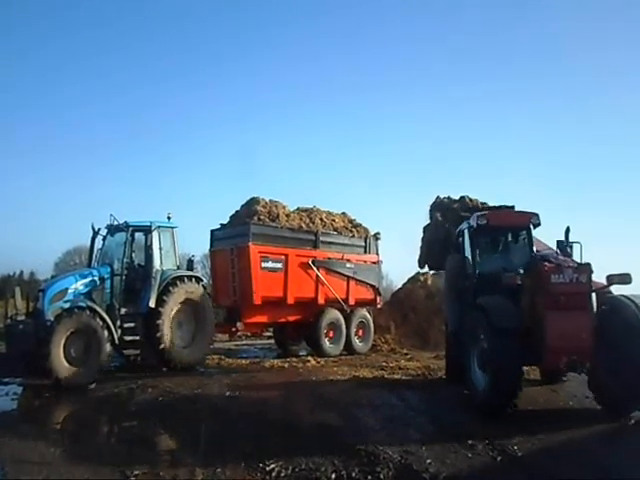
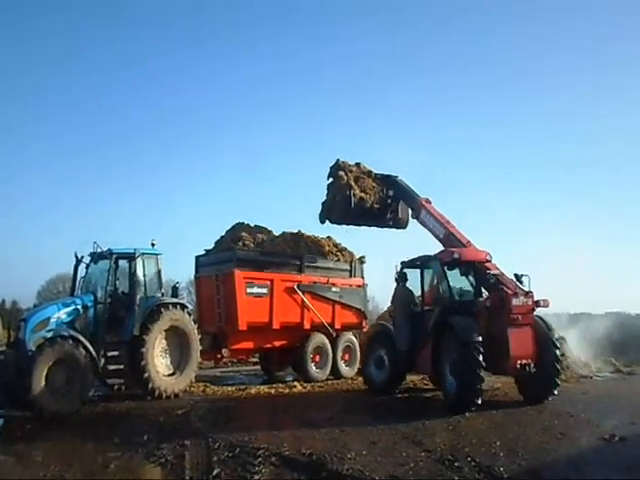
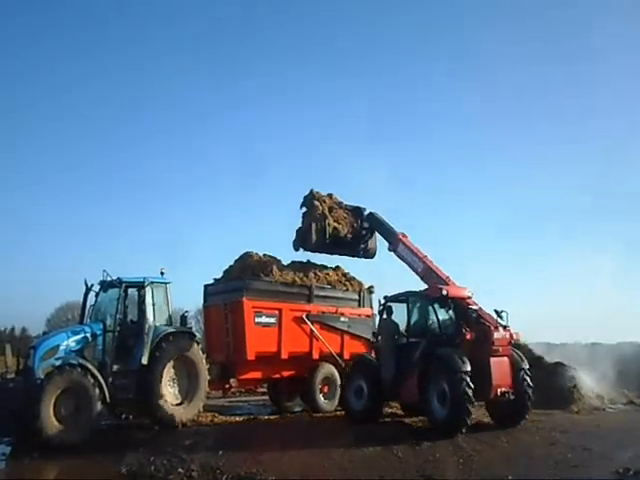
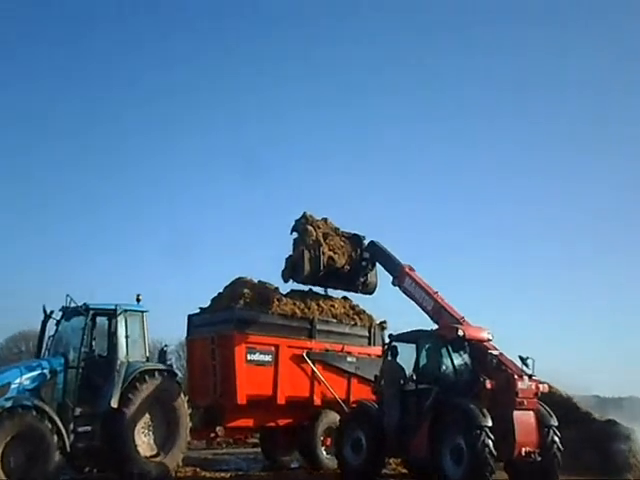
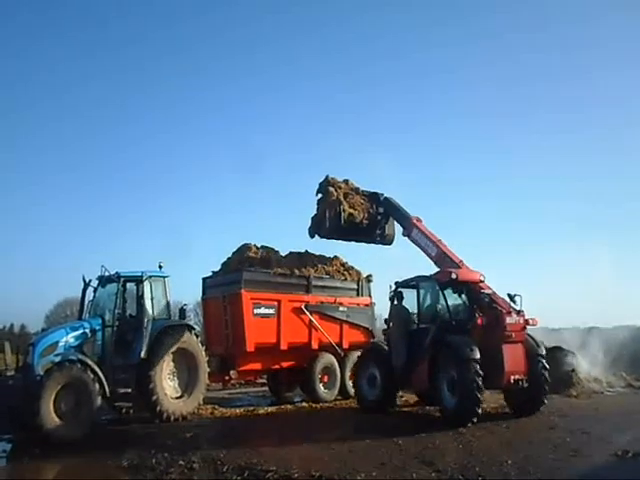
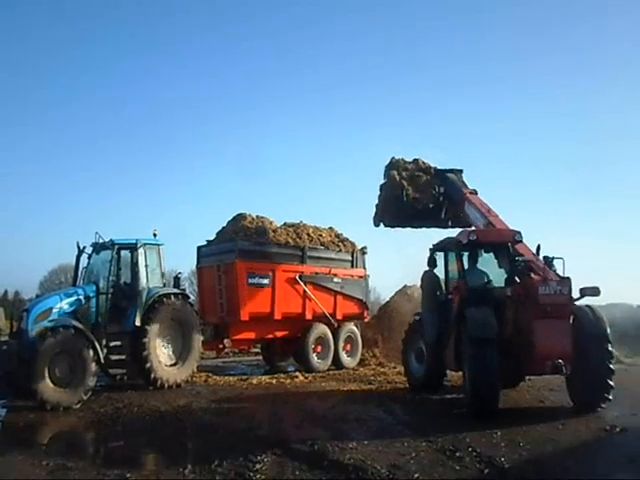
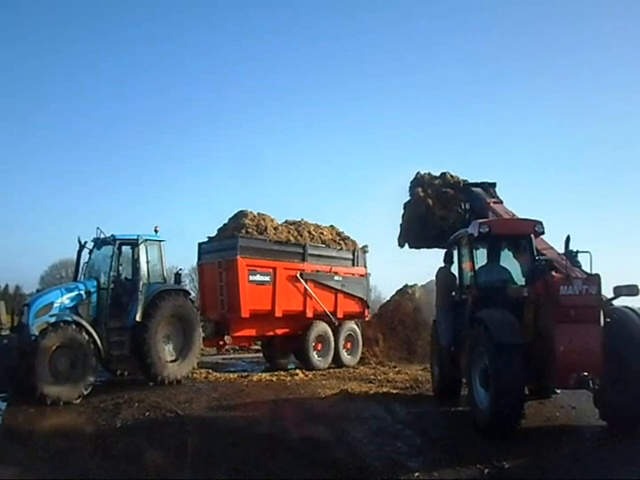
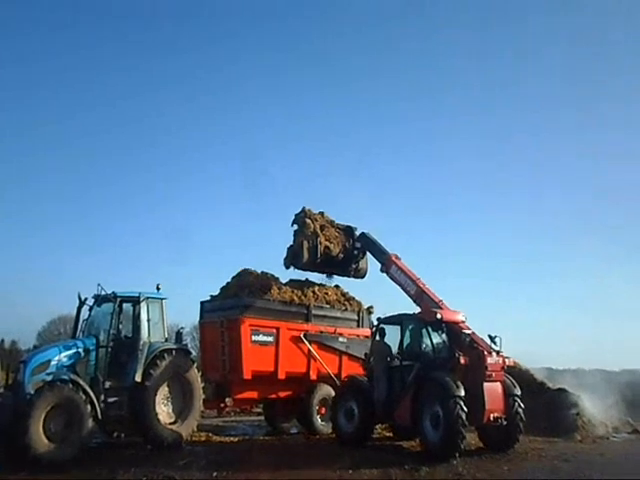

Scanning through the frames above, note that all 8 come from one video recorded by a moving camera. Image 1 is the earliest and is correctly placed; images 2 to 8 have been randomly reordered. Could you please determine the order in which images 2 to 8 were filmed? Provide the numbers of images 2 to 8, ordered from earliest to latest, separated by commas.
7, 6, 2, 5, 3, 8, 4
